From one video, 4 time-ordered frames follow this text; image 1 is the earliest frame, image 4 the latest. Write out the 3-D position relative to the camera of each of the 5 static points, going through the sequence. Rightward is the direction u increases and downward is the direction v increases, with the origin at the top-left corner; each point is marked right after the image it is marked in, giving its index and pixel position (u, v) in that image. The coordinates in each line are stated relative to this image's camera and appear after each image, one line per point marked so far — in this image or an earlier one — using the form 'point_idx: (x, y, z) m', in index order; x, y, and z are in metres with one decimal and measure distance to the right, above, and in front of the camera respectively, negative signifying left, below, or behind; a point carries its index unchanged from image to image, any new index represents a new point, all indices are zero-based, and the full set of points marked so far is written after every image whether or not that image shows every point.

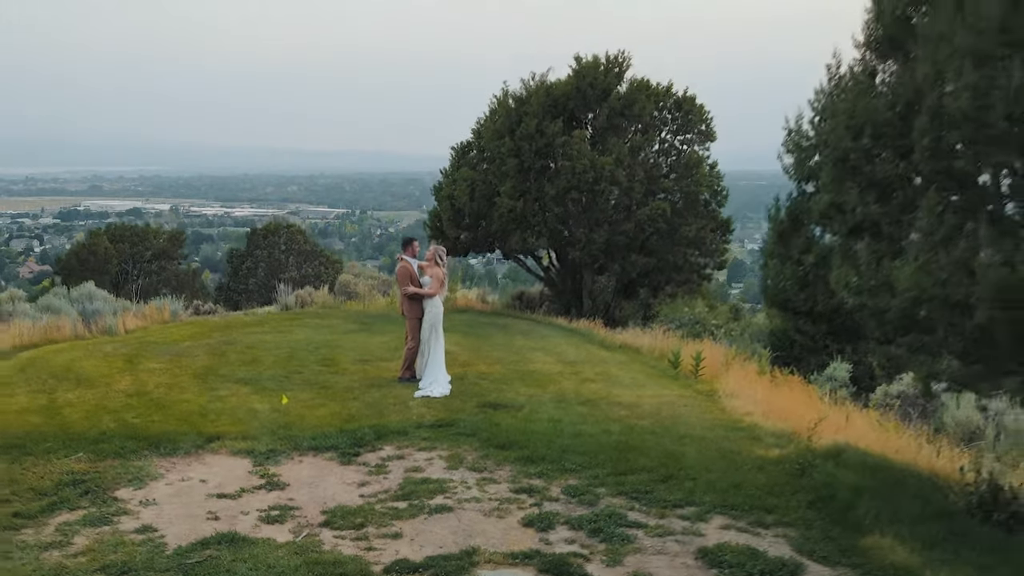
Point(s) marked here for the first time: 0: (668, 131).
0: (+1.1, +1.1, +6.2) m
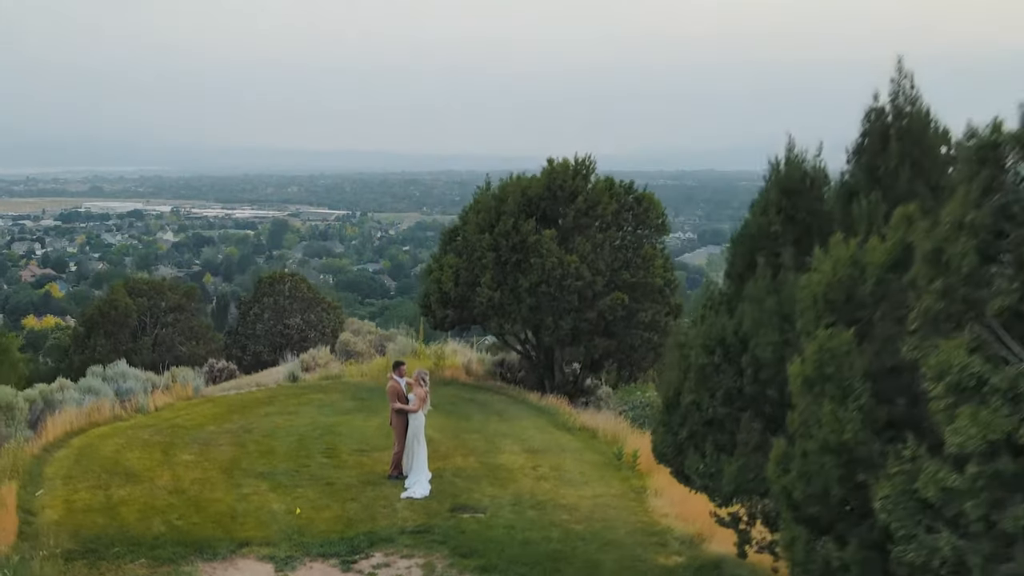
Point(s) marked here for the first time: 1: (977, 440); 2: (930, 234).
0: (+1.0, +0.5, +7.0) m
1: (+0.9, -0.3, +1.7) m
2: (+1.0, +0.1, +2.1) m
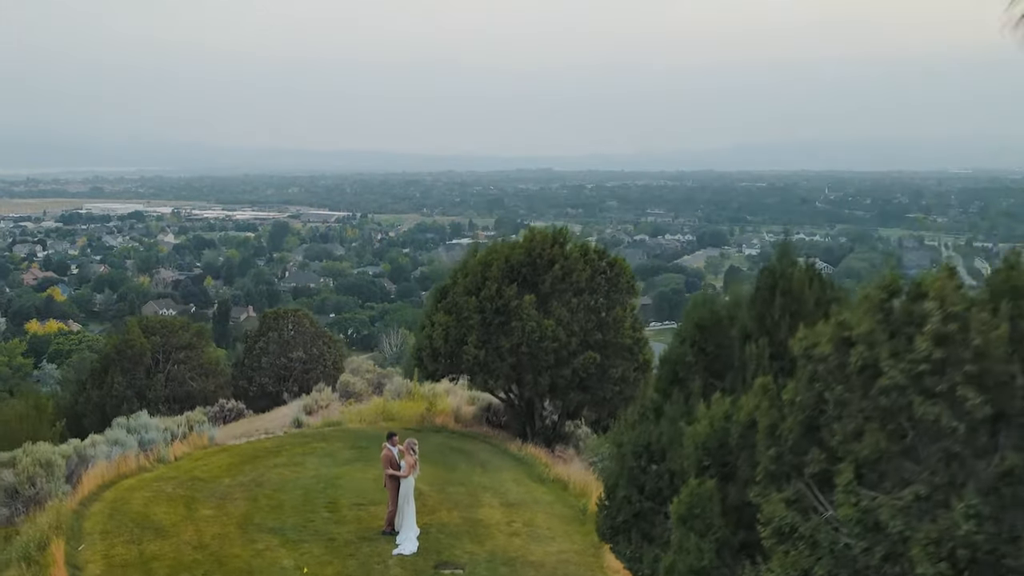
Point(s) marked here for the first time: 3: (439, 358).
0: (+0.8, 0.0, +7.8) m
1: (+0.8, -0.8, +2.5) m
2: (+0.9, -0.4, +2.8) m
3: (-0.7, -0.7, +8.0) m
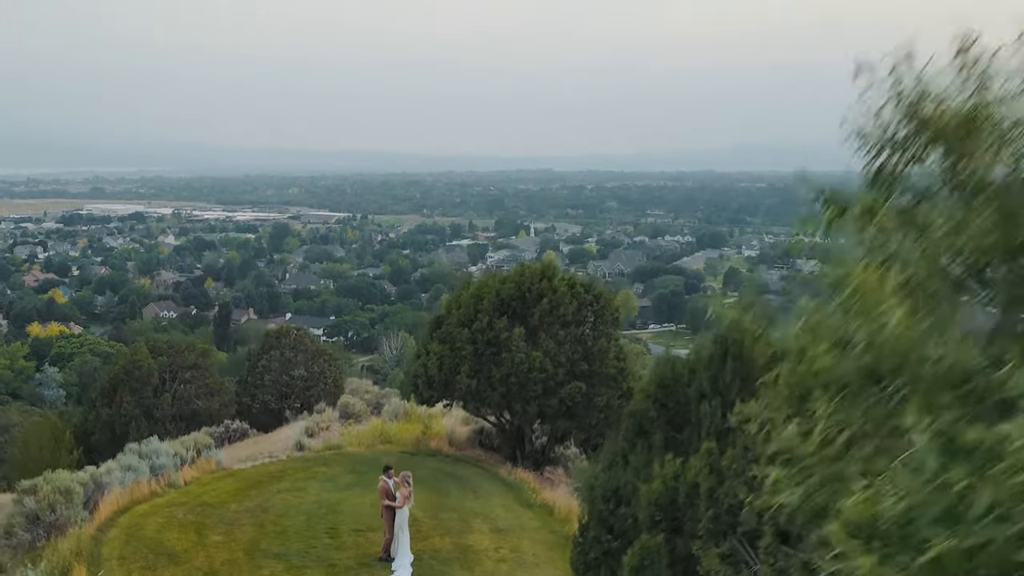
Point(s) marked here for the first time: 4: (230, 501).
0: (+0.7, -0.3, +8.2) m
1: (+0.7, -1.1, +2.9) m
2: (+0.8, -0.7, +3.3) m
3: (-0.8, -1.0, +8.4) m
4: (-2.4, -1.8, +7.1) m
